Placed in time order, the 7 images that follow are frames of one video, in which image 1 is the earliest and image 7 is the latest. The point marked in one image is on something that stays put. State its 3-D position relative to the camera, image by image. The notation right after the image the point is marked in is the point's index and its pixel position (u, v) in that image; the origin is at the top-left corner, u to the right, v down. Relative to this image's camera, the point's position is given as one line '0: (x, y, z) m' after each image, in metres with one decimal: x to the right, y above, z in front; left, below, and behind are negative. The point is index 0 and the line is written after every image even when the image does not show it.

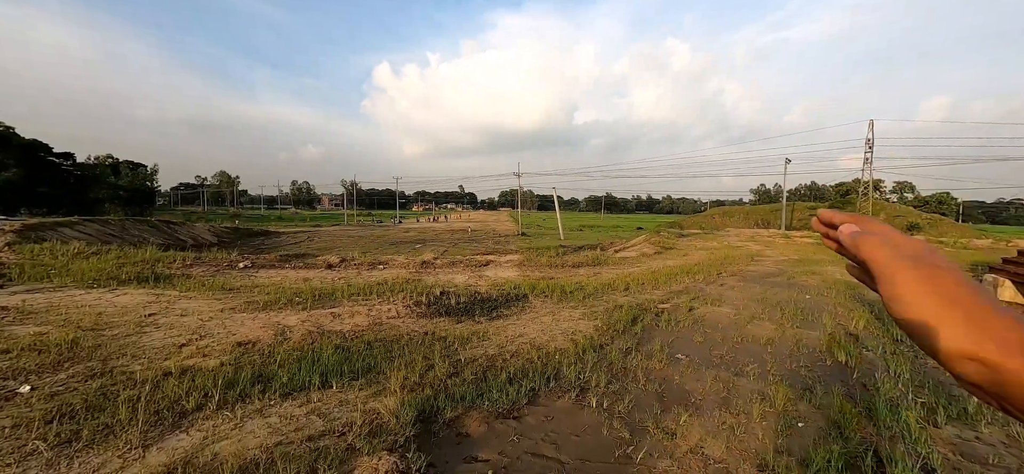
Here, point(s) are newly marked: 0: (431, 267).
0: (-2.1, -0.8, +9.9) m
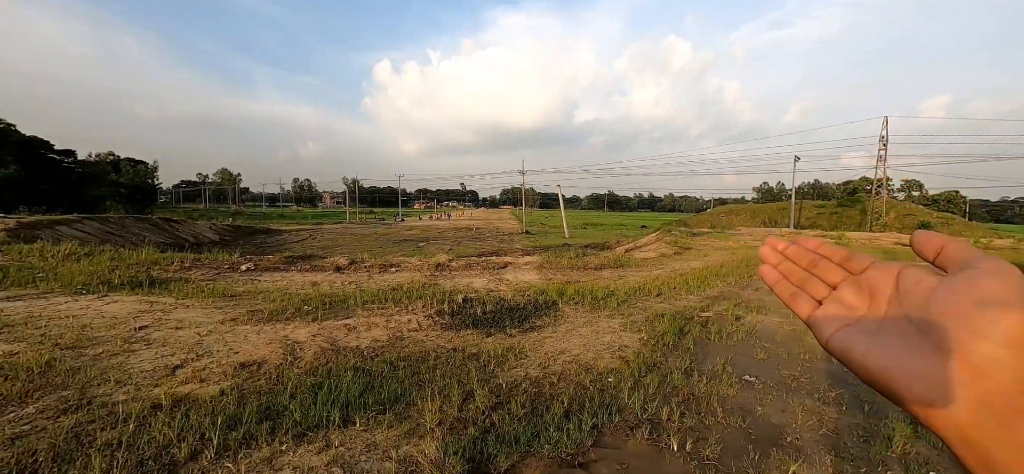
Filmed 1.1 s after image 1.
0: (-1.6, -0.8, +9.2) m
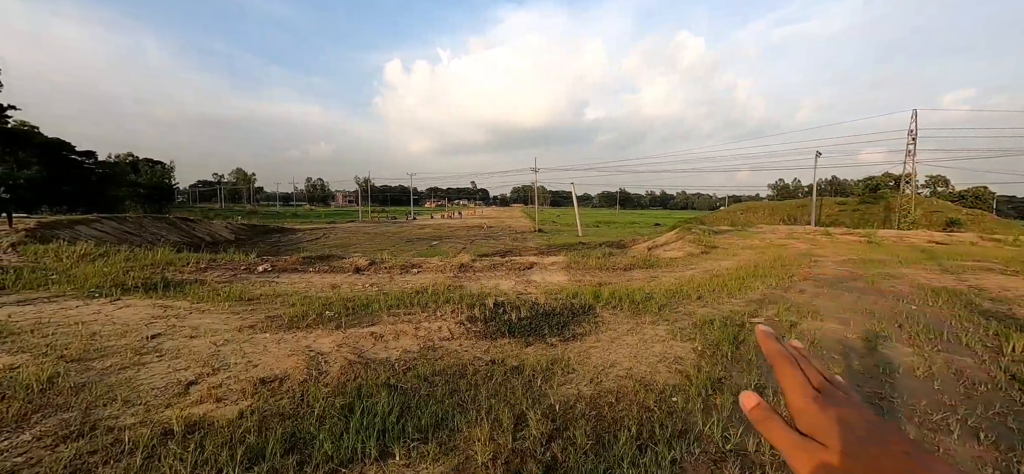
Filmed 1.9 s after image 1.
0: (-0.9, -0.8, +8.8) m
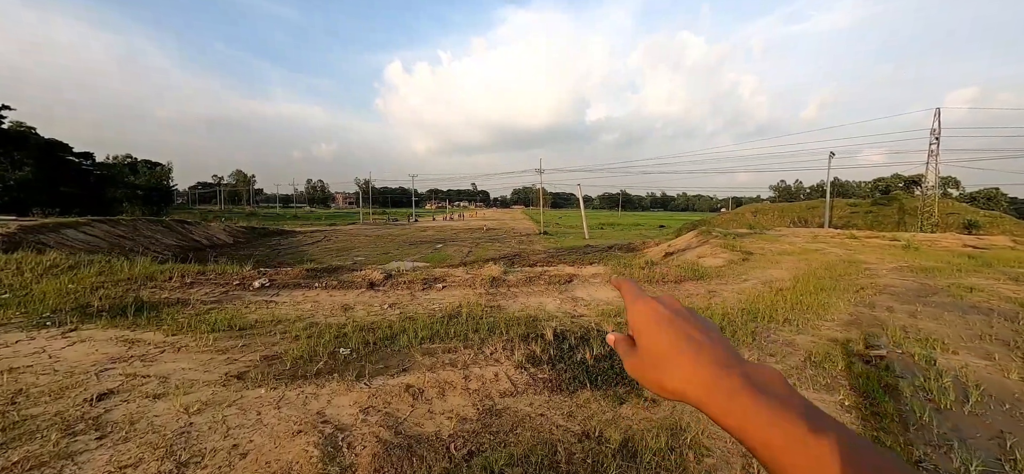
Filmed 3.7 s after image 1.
0: (-0.1, -0.9, +7.5) m
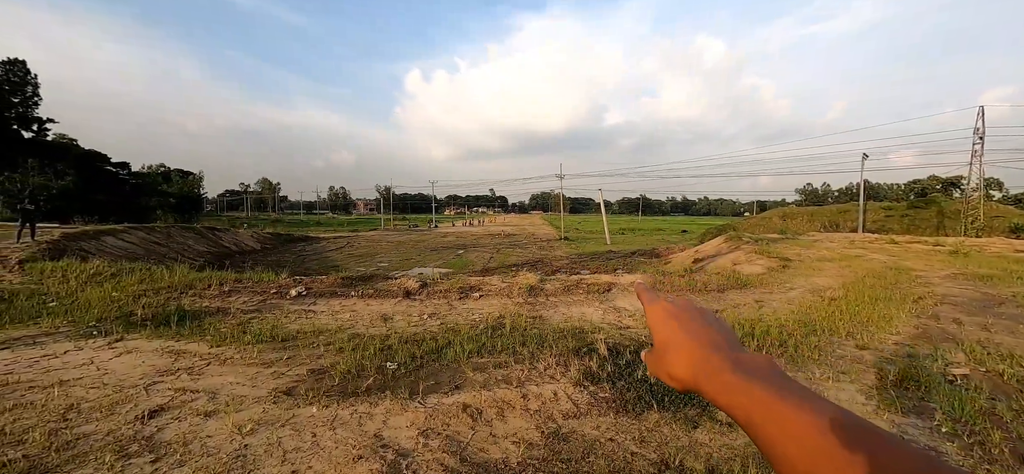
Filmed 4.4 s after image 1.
0: (+0.6, -1.1, +7.2) m
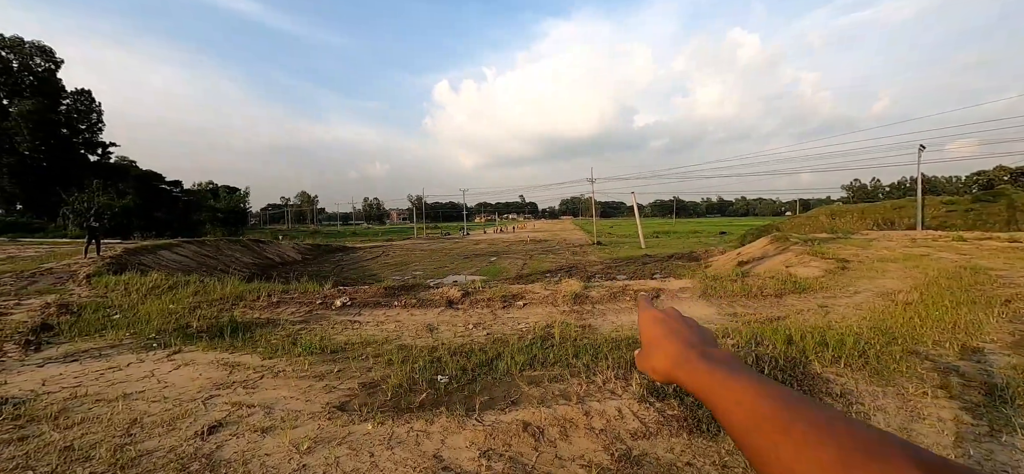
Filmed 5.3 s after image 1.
0: (+1.4, -1.2, +6.9) m
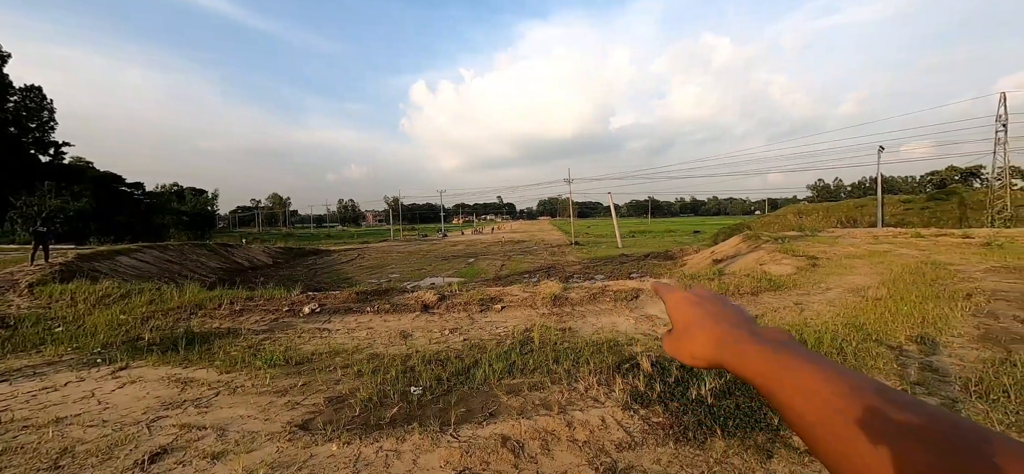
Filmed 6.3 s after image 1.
0: (+1.0, -1.2, +6.8) m
